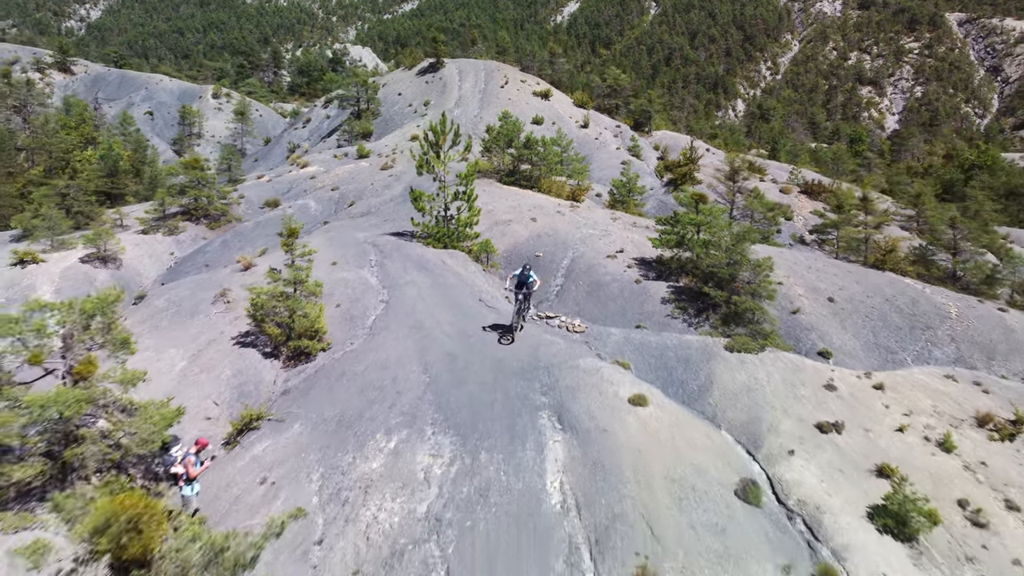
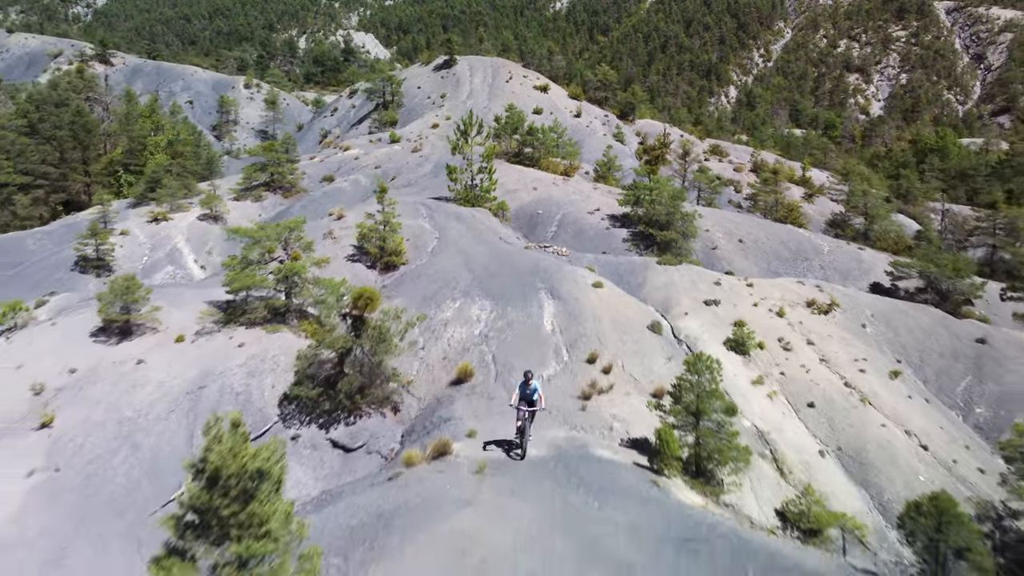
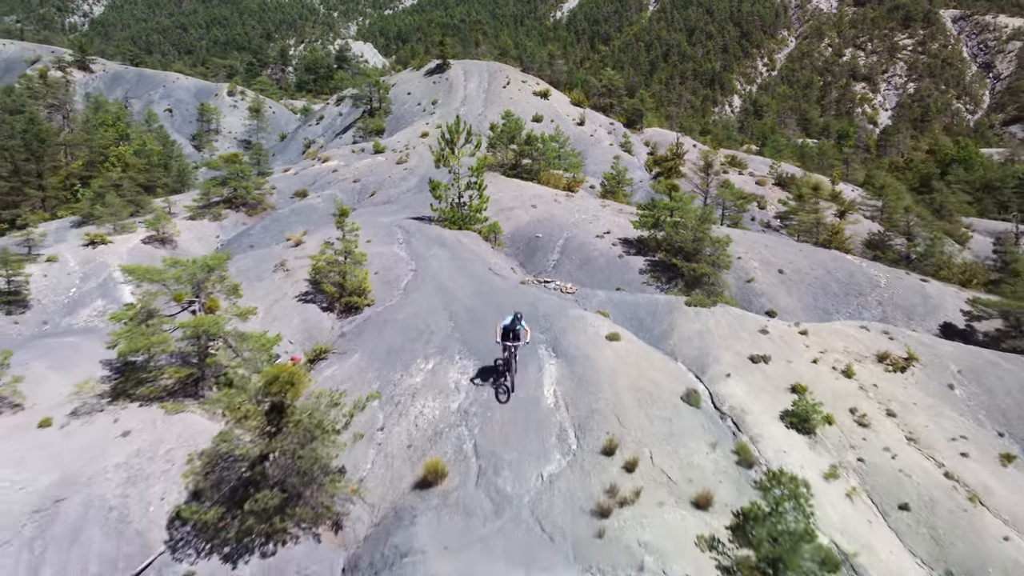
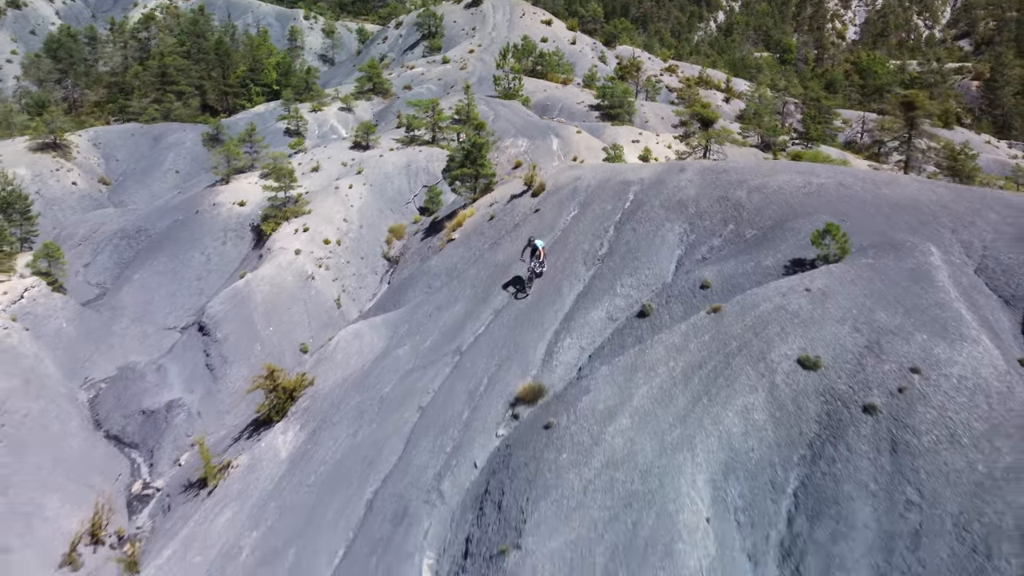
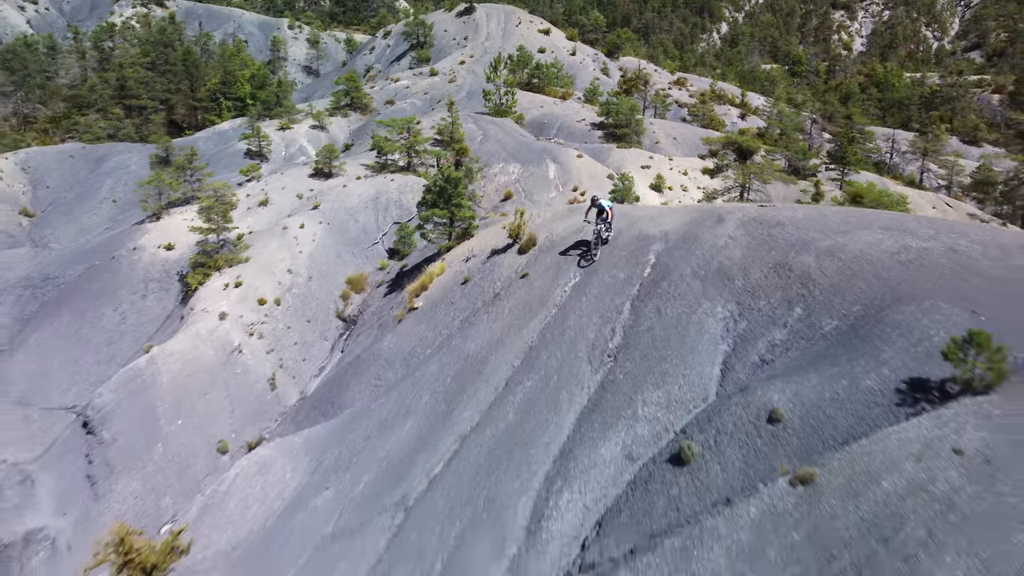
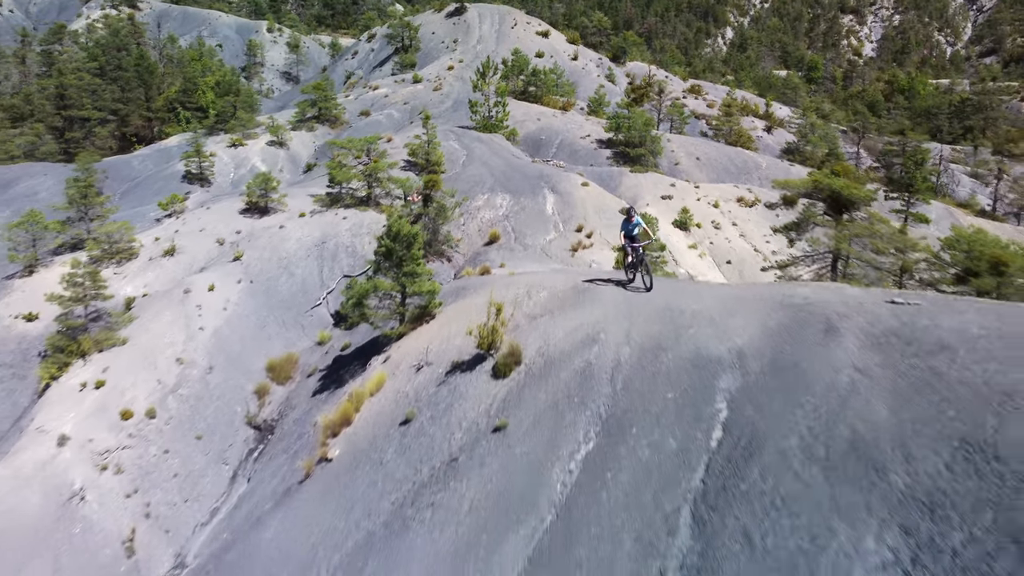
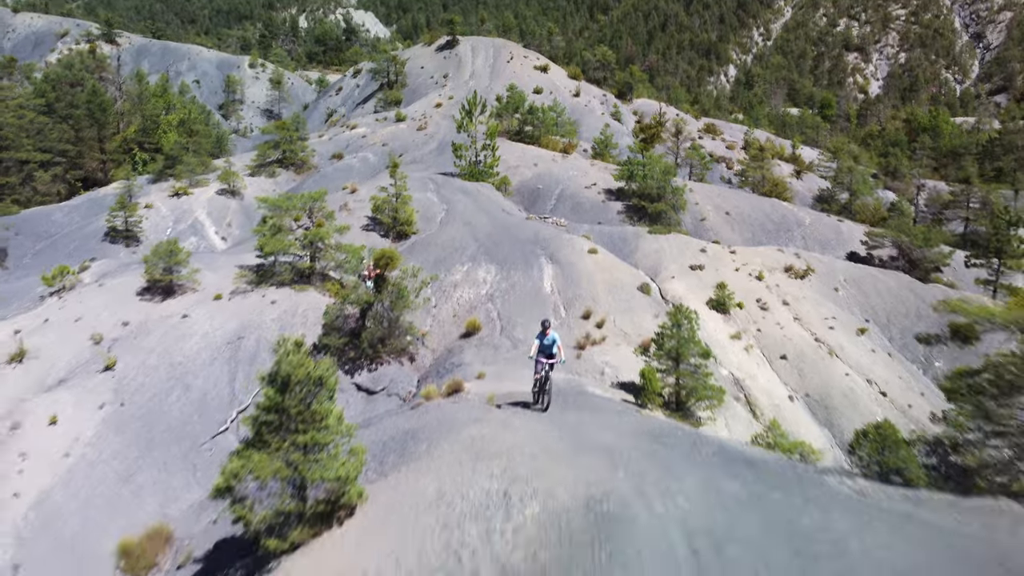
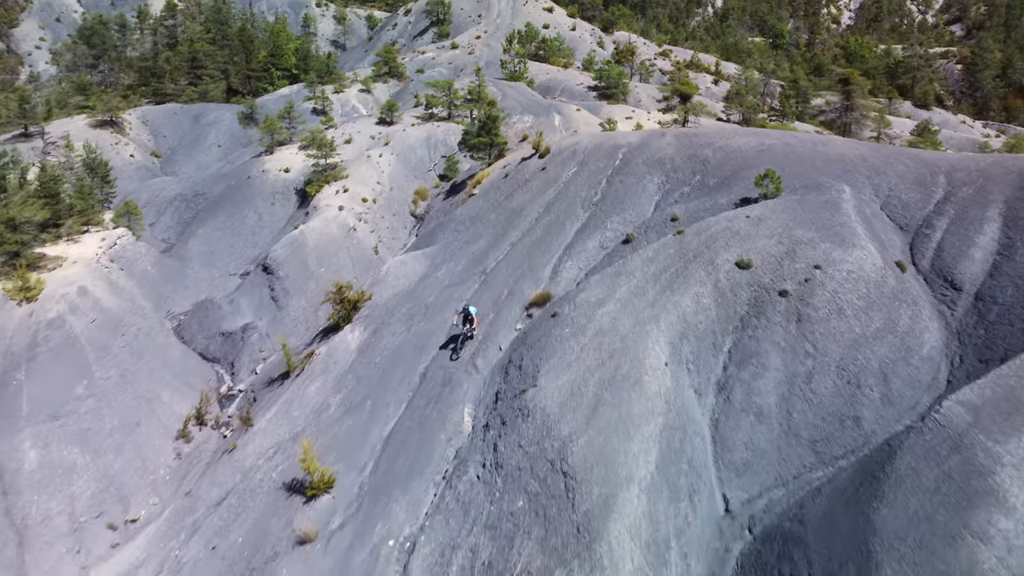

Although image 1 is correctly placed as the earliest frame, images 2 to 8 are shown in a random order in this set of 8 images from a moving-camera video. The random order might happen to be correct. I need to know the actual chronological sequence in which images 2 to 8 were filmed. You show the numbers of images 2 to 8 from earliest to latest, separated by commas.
3, 2, 7, 6, 5, 4, 8
